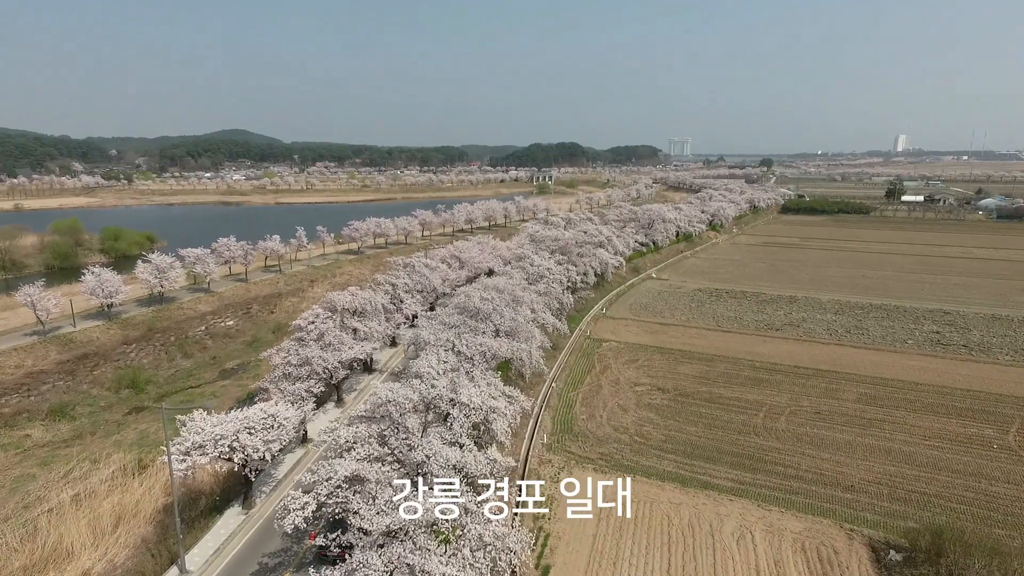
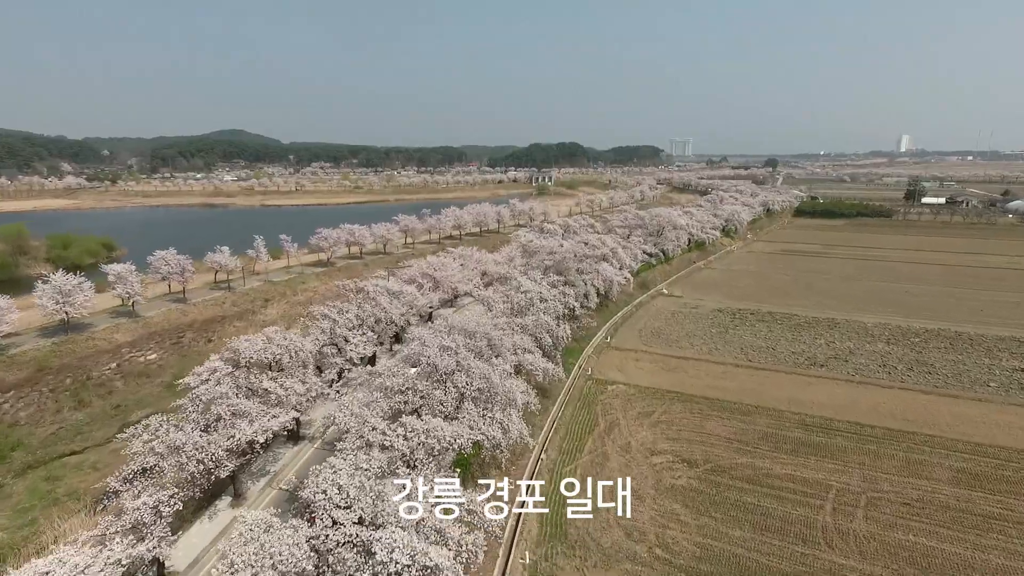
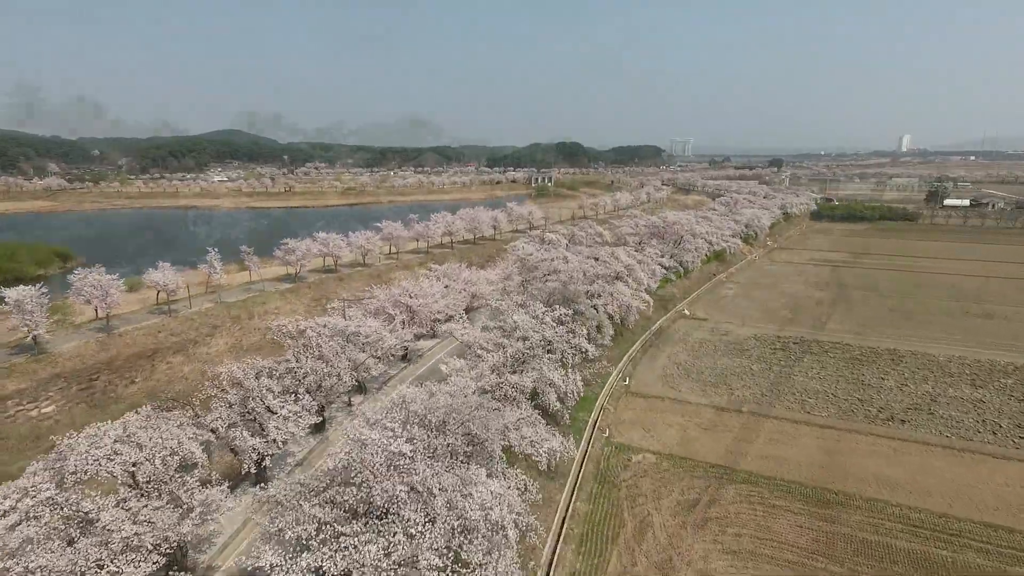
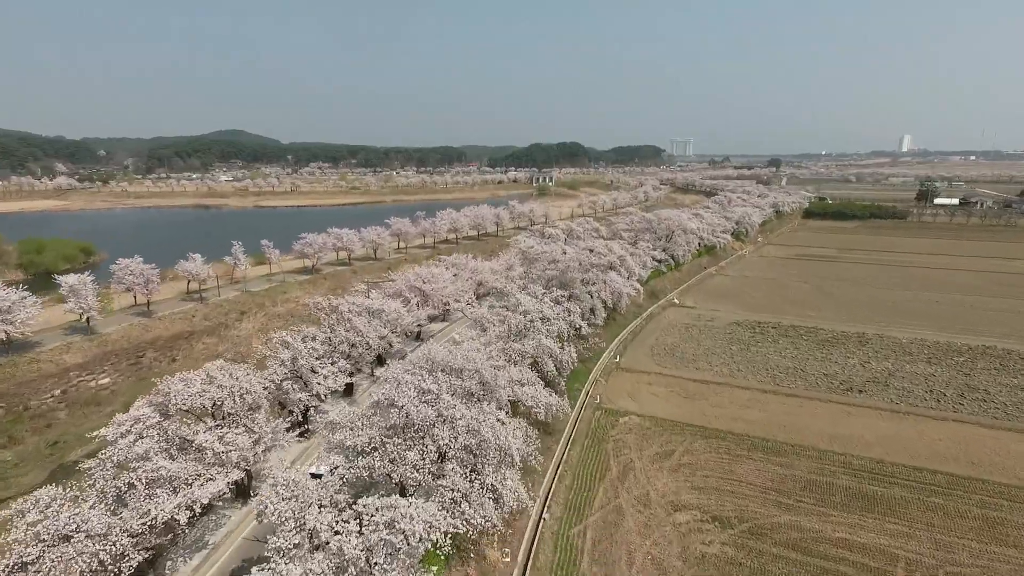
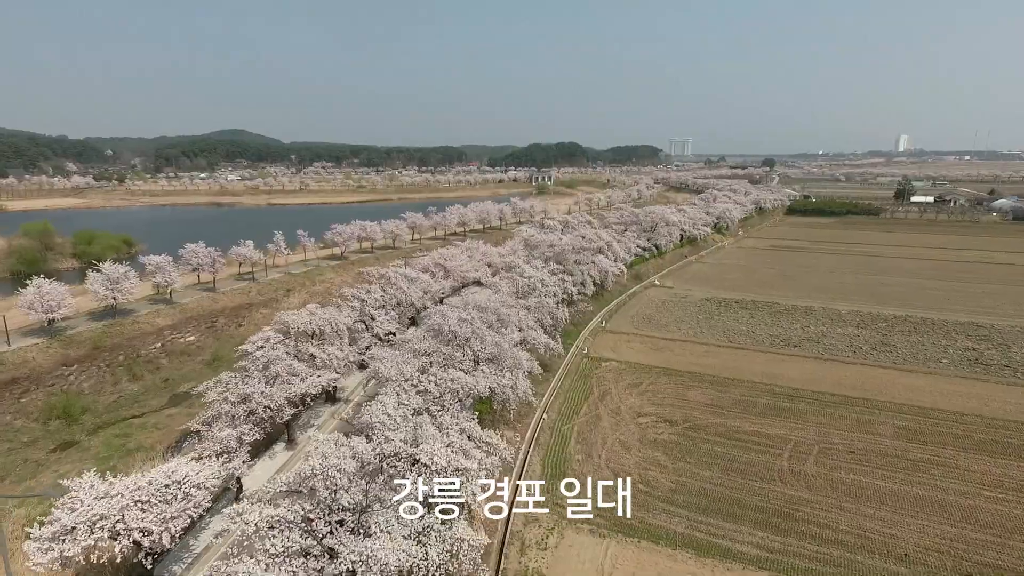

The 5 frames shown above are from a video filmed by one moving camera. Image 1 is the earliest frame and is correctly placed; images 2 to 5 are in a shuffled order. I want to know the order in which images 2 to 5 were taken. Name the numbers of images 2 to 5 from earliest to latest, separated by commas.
5, 2, 4, 3
